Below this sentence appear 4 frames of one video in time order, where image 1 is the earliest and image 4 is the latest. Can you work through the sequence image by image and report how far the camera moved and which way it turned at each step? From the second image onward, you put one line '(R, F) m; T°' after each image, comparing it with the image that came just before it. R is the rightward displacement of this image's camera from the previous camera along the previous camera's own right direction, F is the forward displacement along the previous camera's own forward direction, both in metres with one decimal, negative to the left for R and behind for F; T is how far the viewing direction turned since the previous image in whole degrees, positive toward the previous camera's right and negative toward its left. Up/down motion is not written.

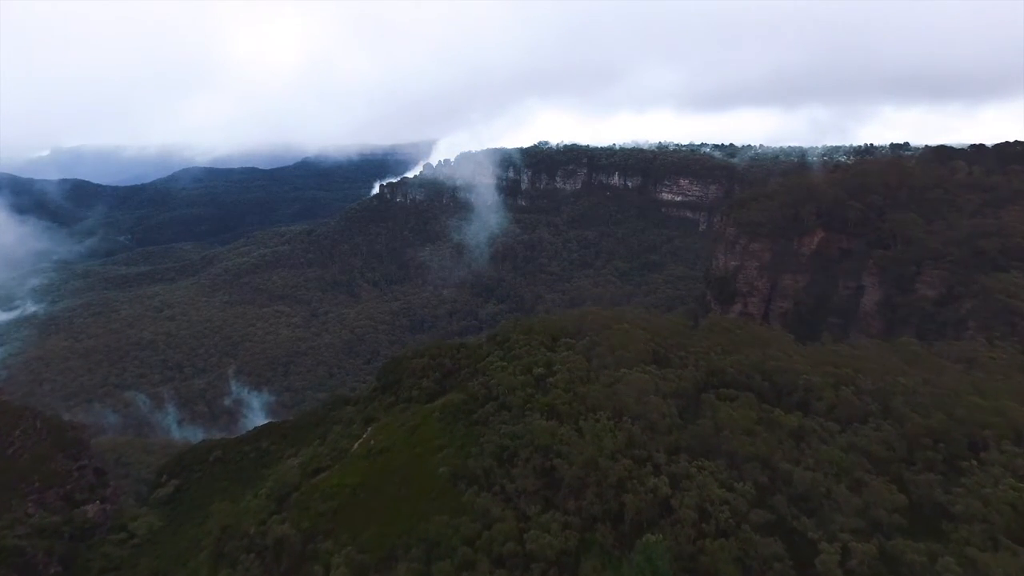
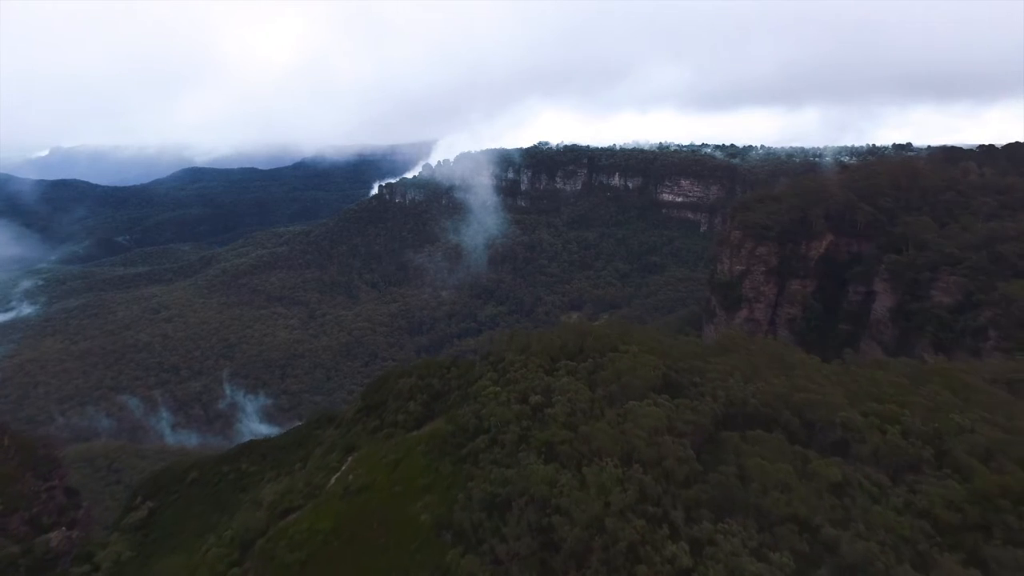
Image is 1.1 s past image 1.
(+0.1, +1.0) m; 0°
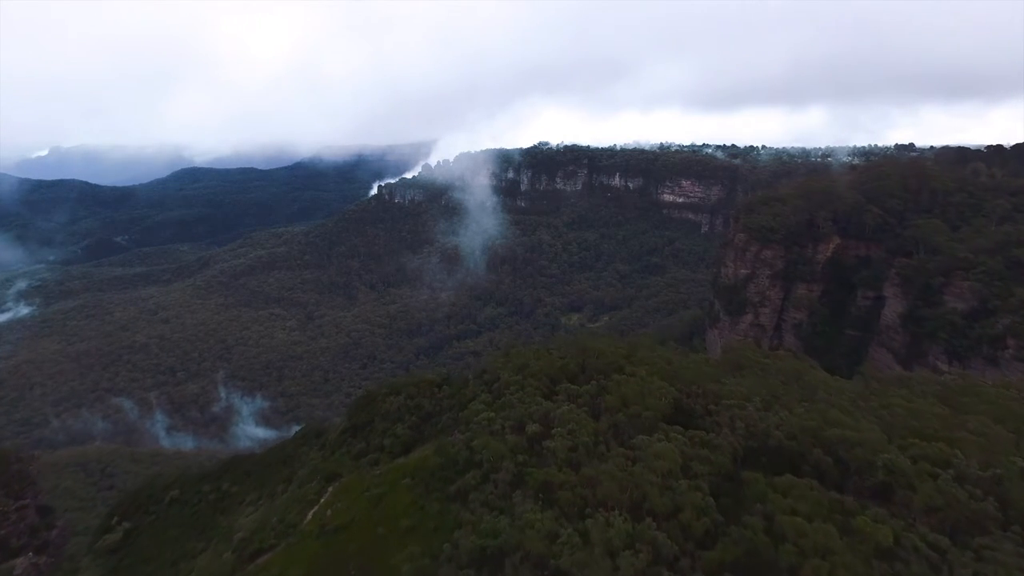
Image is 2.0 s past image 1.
(+0.1, +0.8) m; 0°
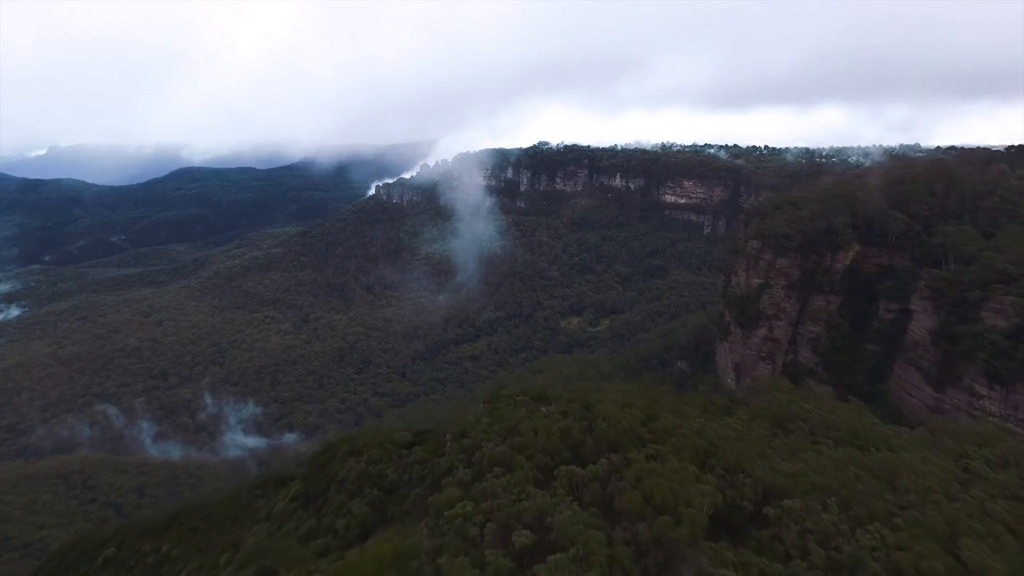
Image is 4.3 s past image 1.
(+0.2, +2.1) m; 0°
